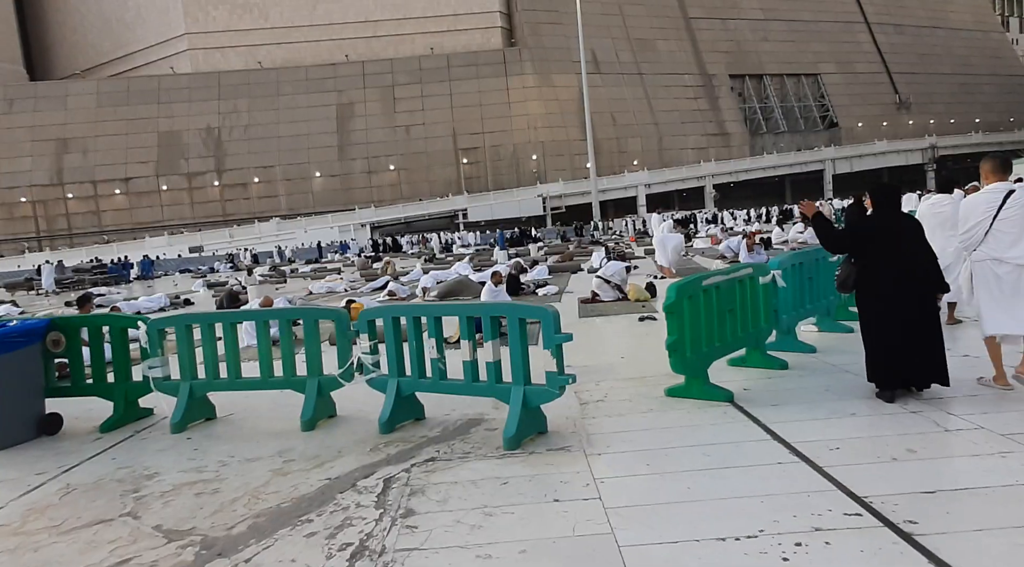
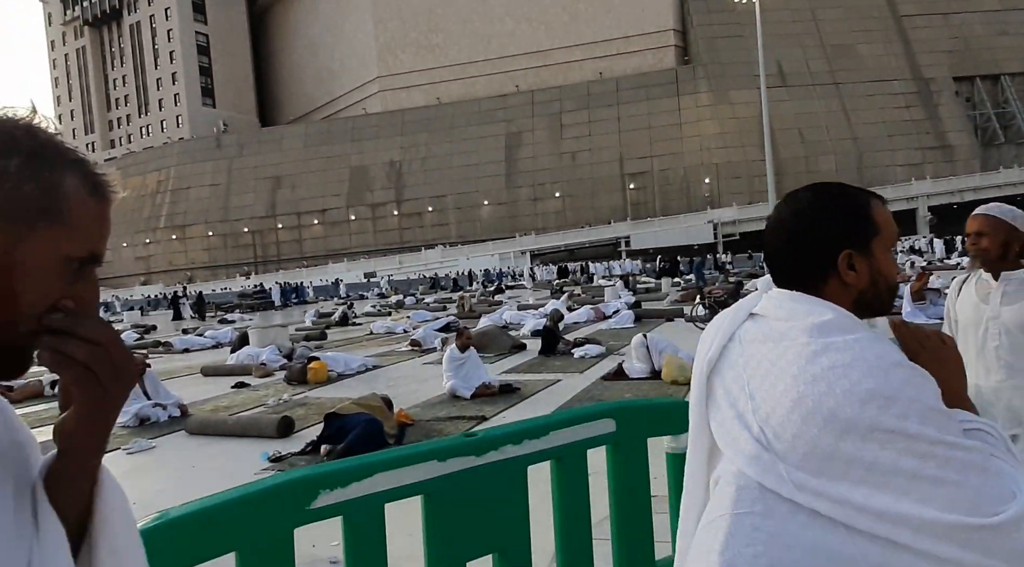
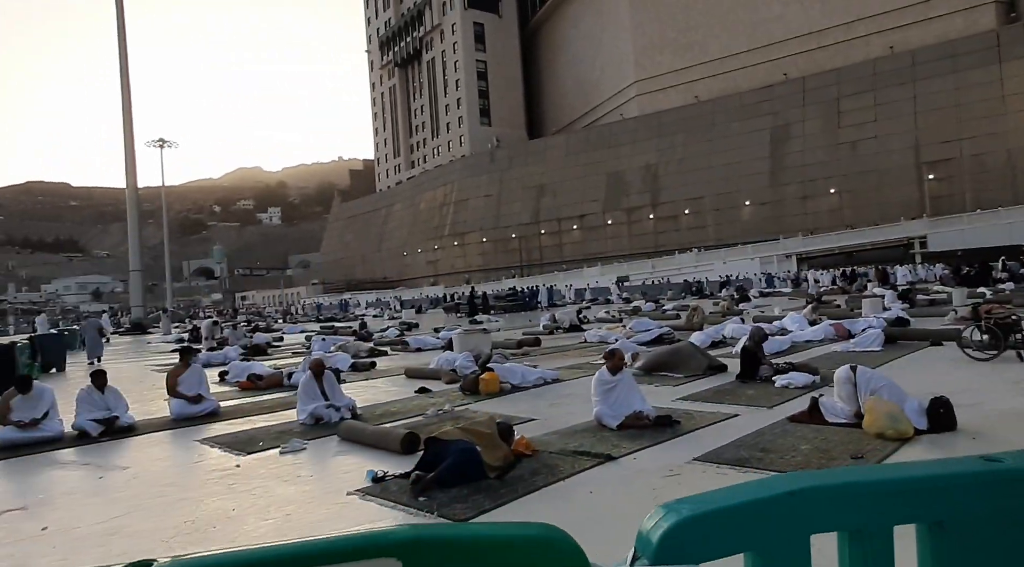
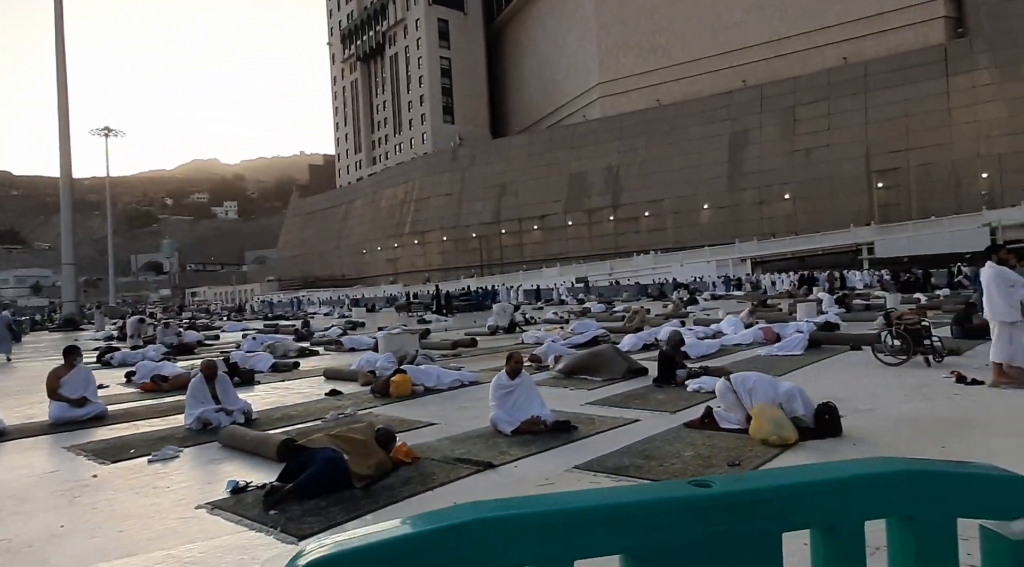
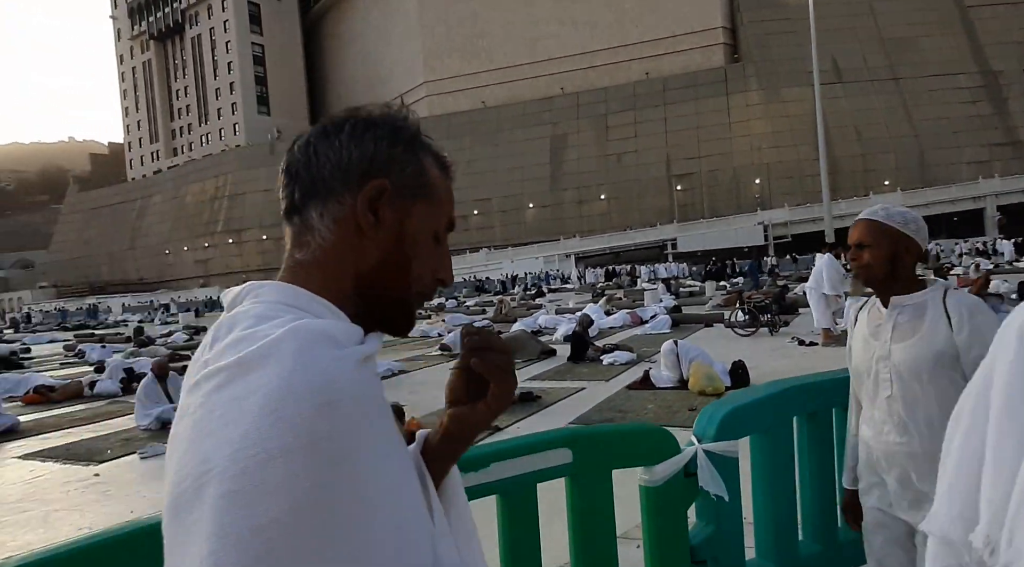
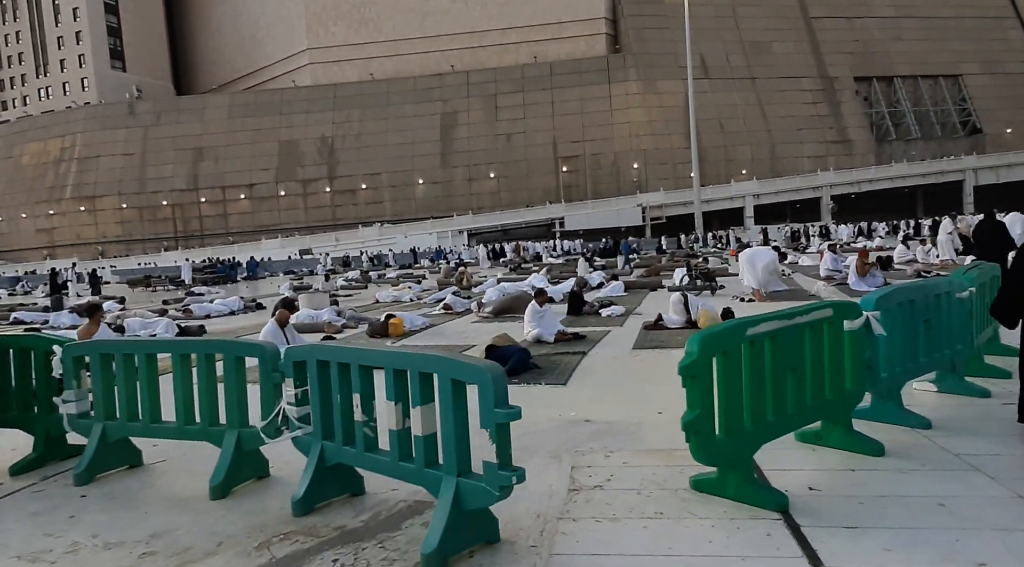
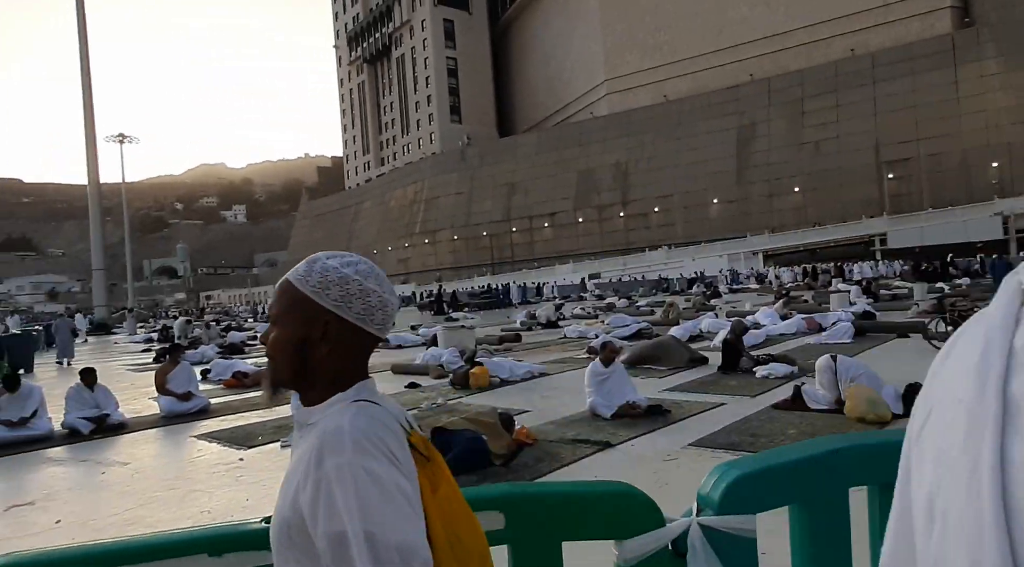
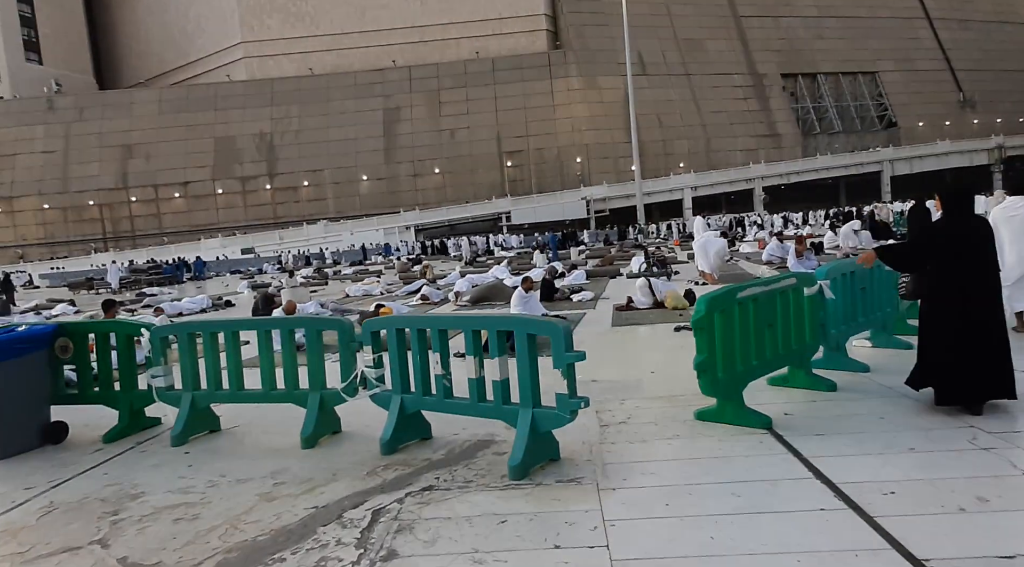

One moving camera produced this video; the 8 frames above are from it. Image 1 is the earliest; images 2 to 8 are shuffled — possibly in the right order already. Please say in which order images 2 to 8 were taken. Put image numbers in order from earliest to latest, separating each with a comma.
8, 6, 2, 5, 7, 3, 4
